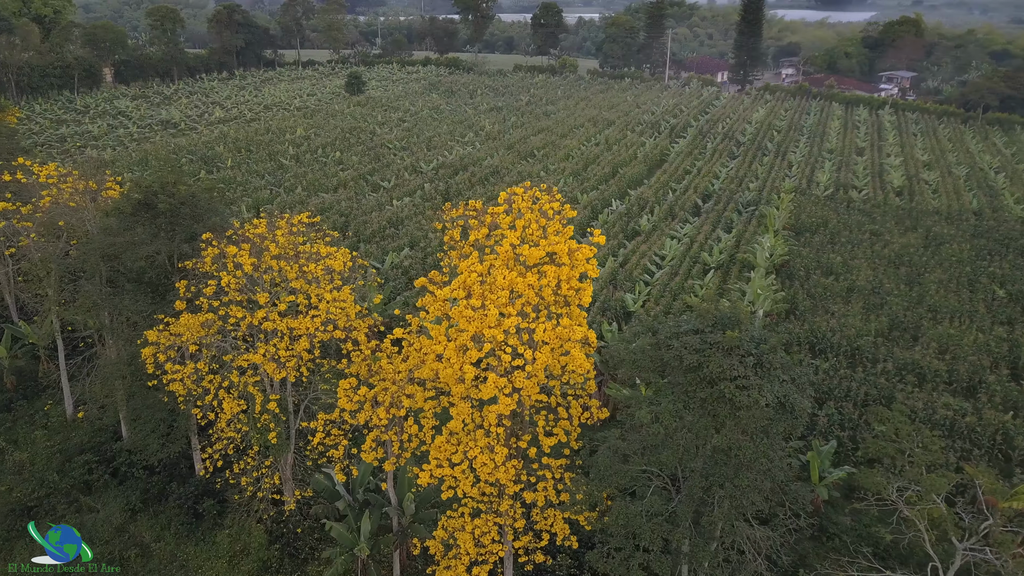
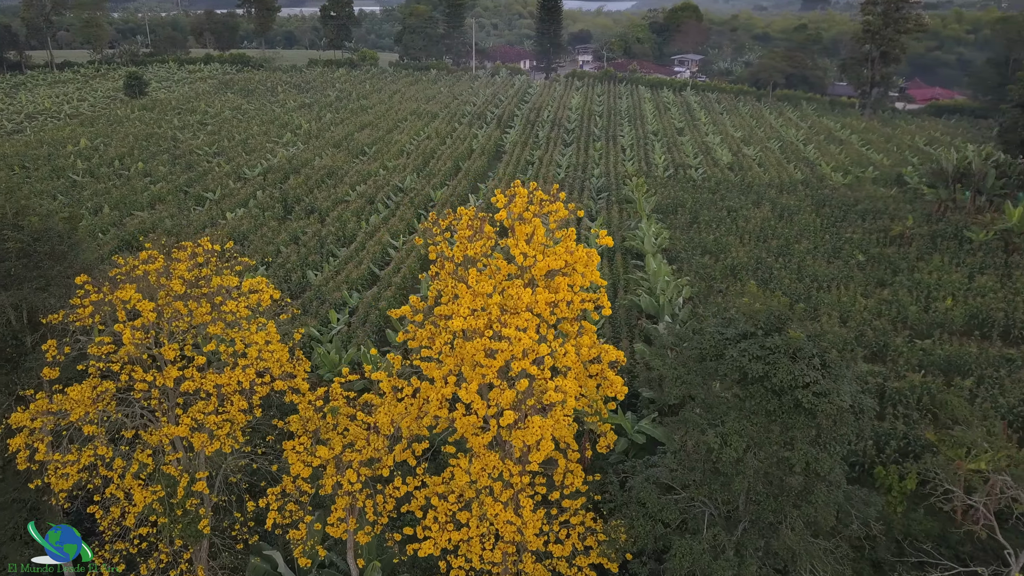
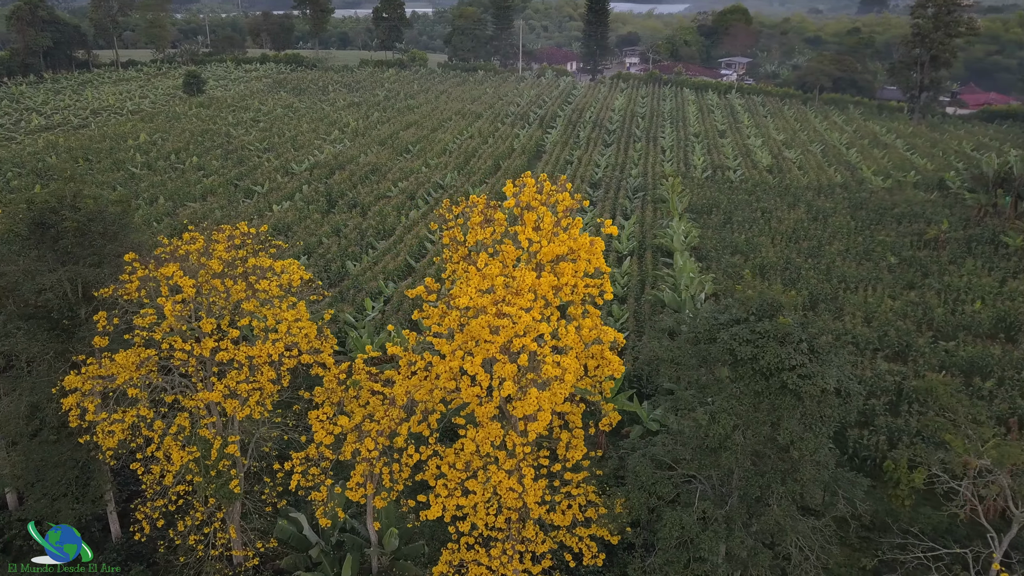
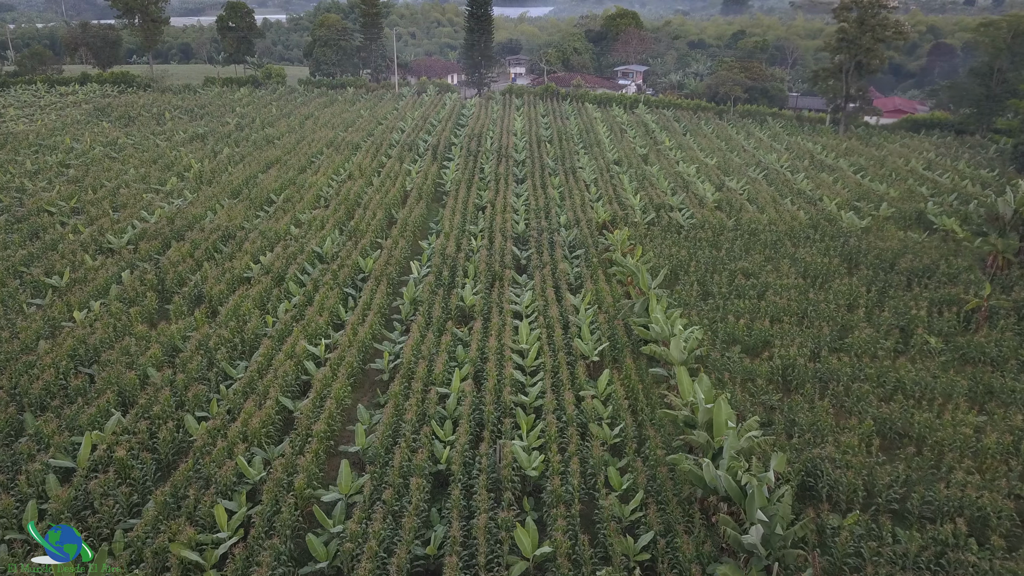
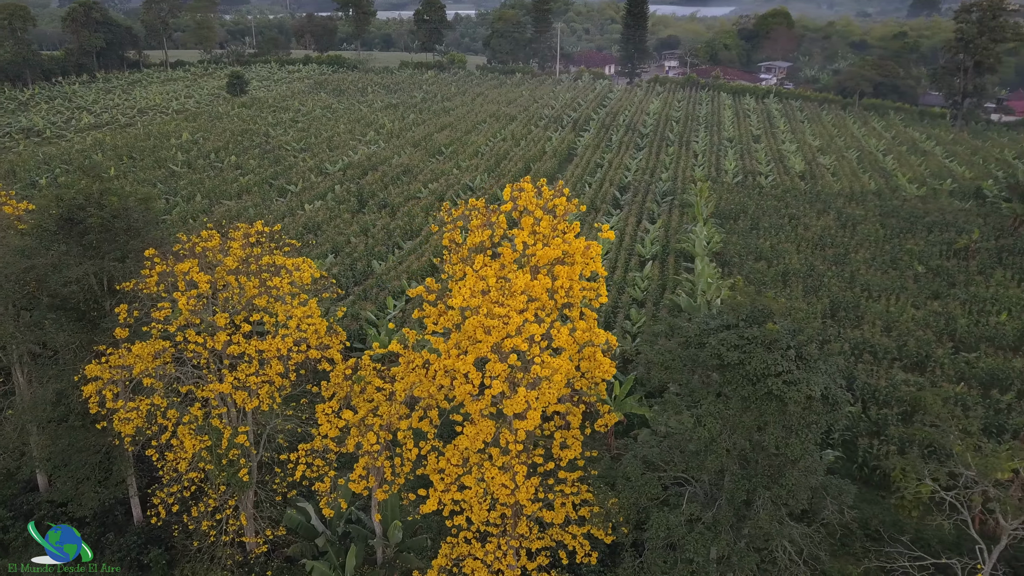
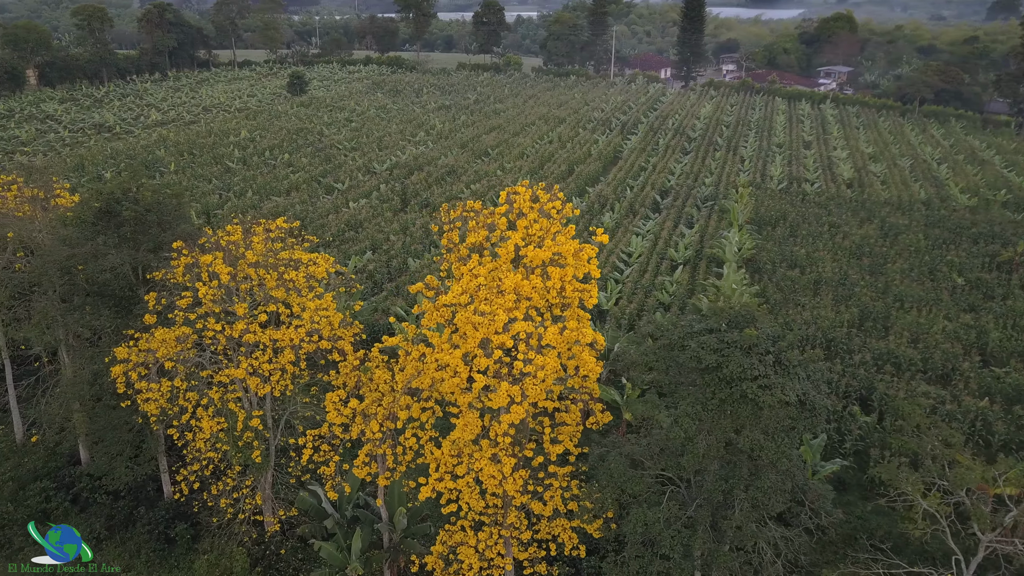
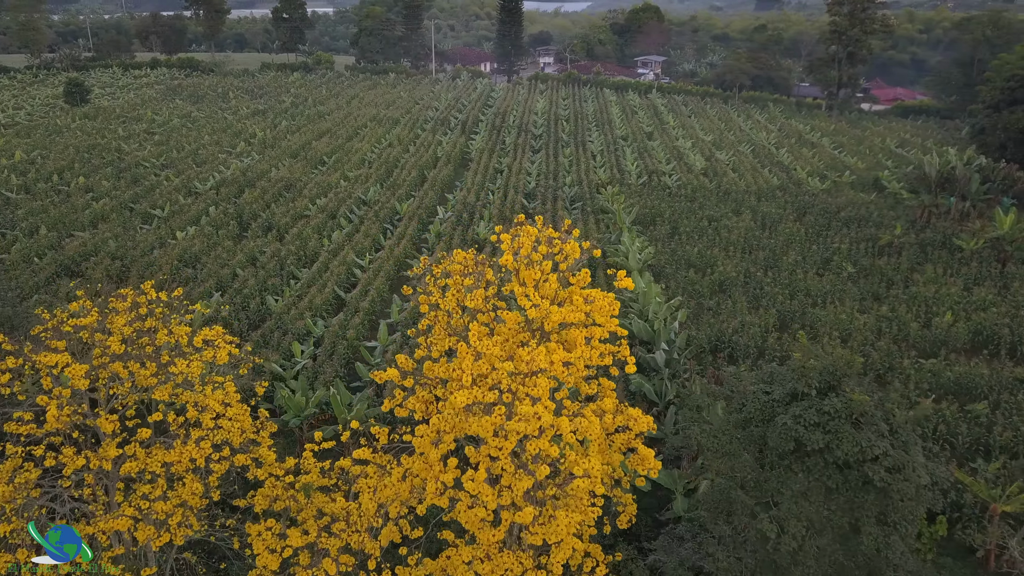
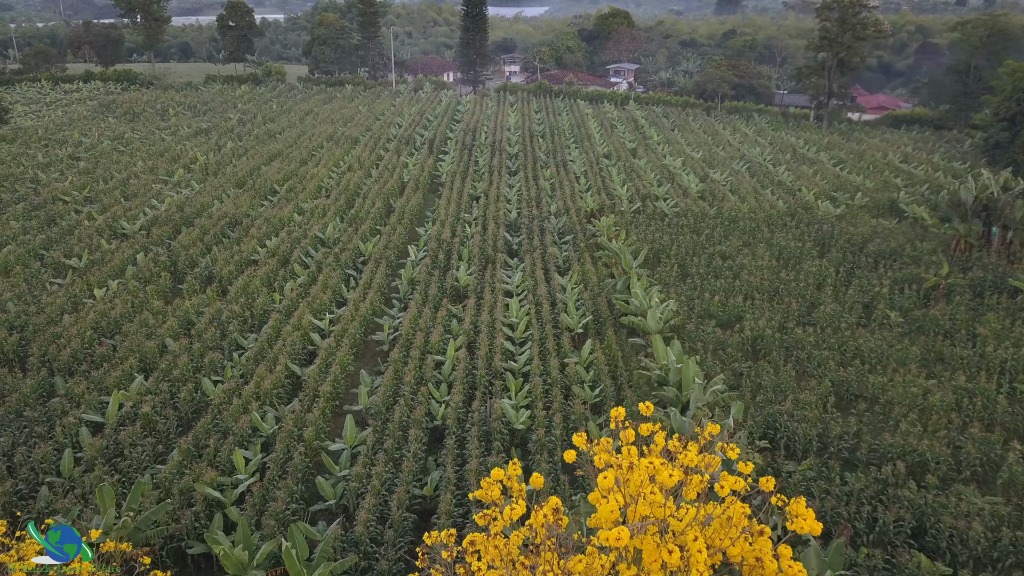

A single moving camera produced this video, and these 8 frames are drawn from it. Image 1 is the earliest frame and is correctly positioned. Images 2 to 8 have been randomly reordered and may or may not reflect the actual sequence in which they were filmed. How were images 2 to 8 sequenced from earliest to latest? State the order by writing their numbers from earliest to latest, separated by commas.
6, 5, 3, 2, 7, 8, 4
